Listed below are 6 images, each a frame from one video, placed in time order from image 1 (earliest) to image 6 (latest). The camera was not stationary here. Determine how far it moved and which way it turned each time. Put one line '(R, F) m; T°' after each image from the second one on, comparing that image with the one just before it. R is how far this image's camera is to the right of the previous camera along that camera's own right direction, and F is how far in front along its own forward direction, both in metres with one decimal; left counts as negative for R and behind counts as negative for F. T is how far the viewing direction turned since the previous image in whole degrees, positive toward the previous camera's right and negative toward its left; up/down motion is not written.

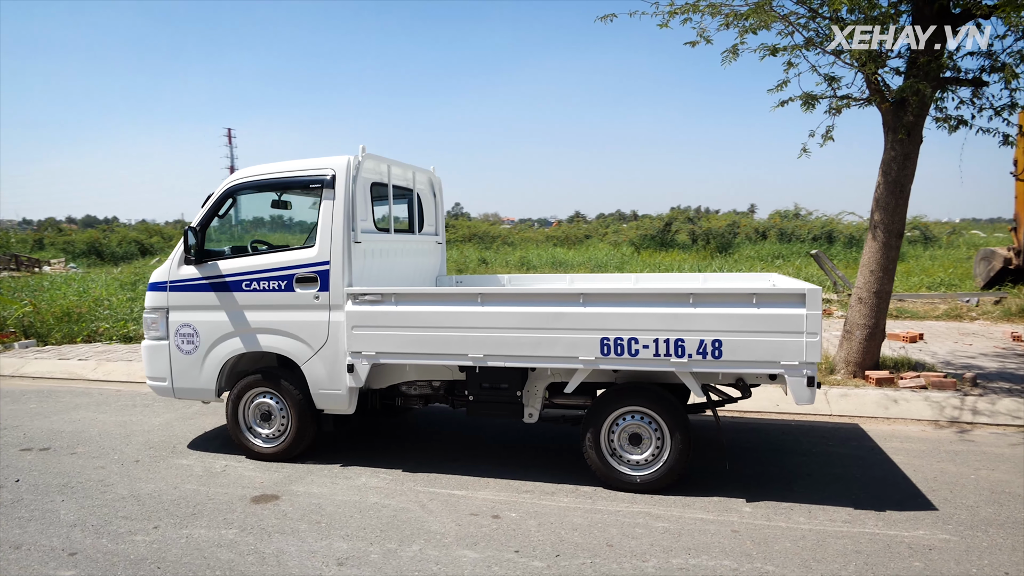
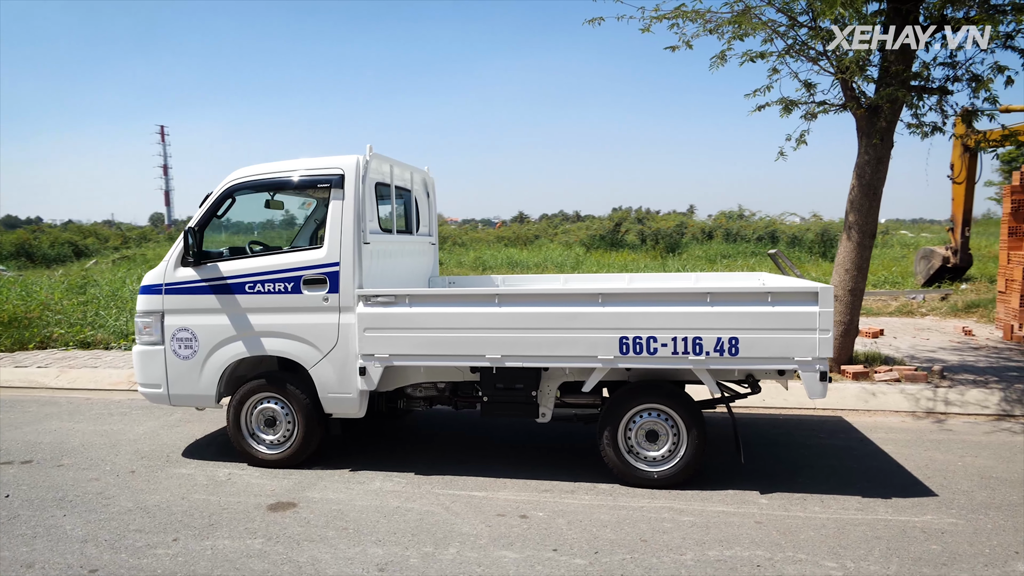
(-0.5, 0.0) m; +5°
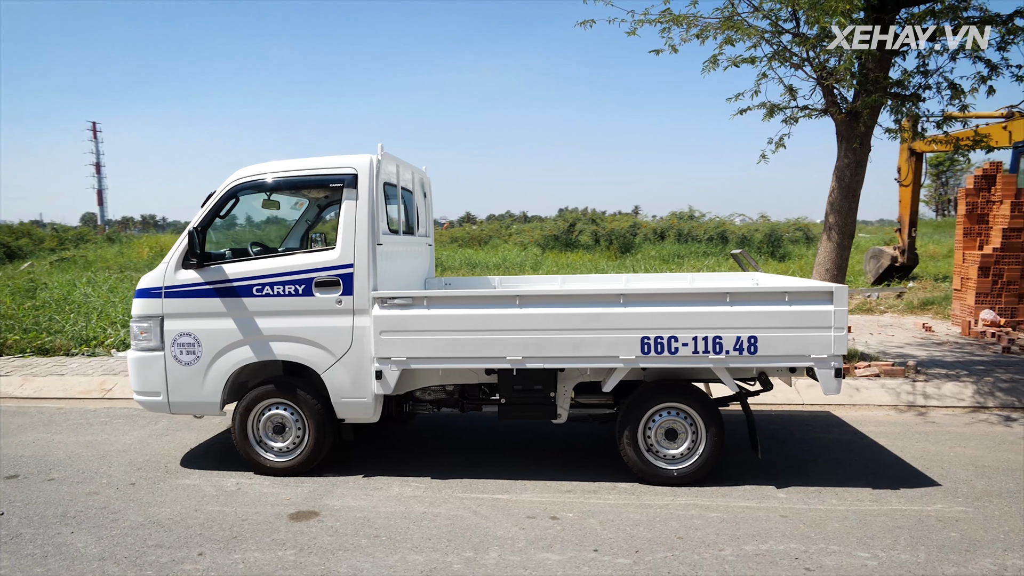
(-0.5, 0.0) m; +5°
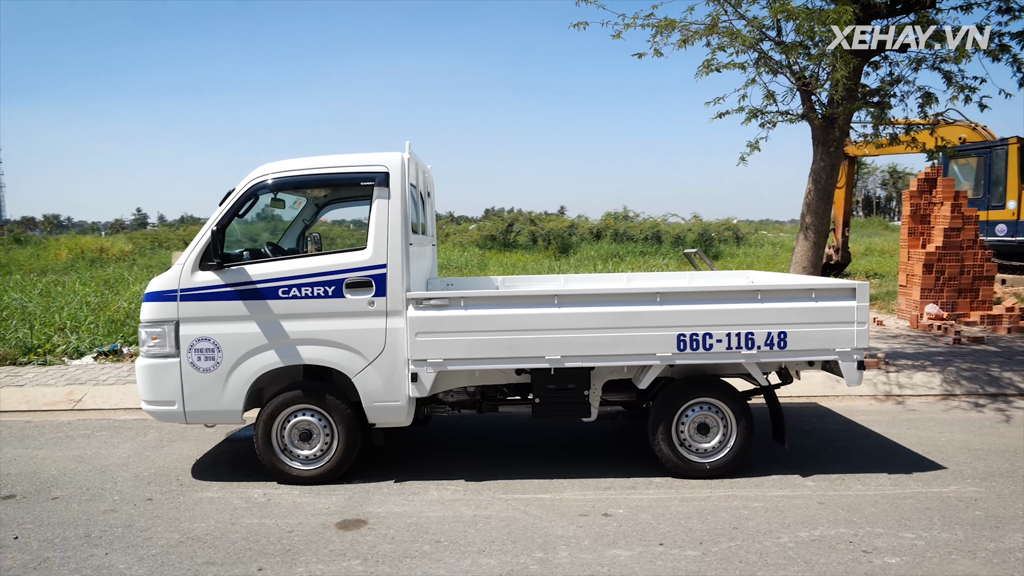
(-0.8, +0.1) m; +6°
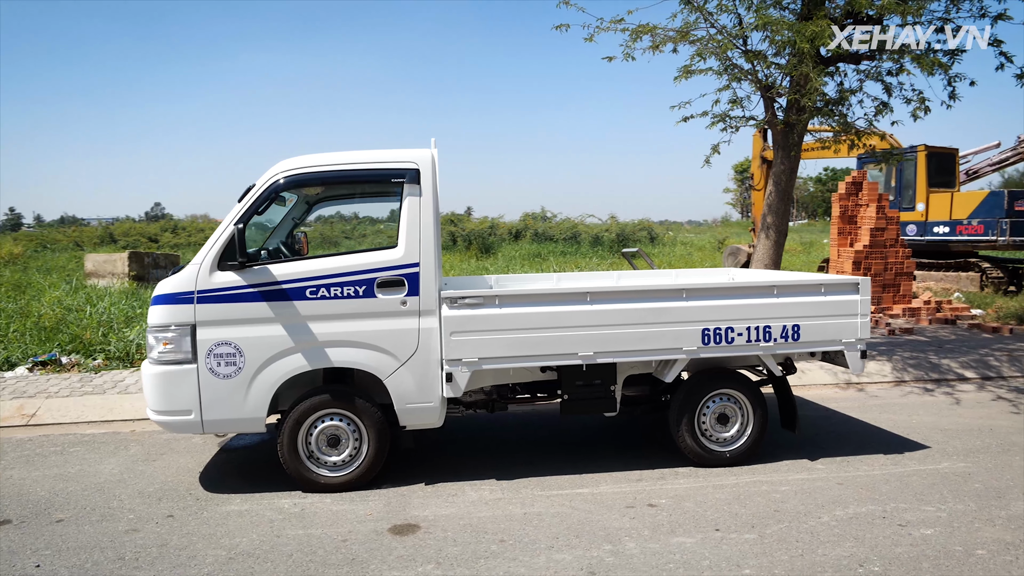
(-1.0, +0.1) m; +8°
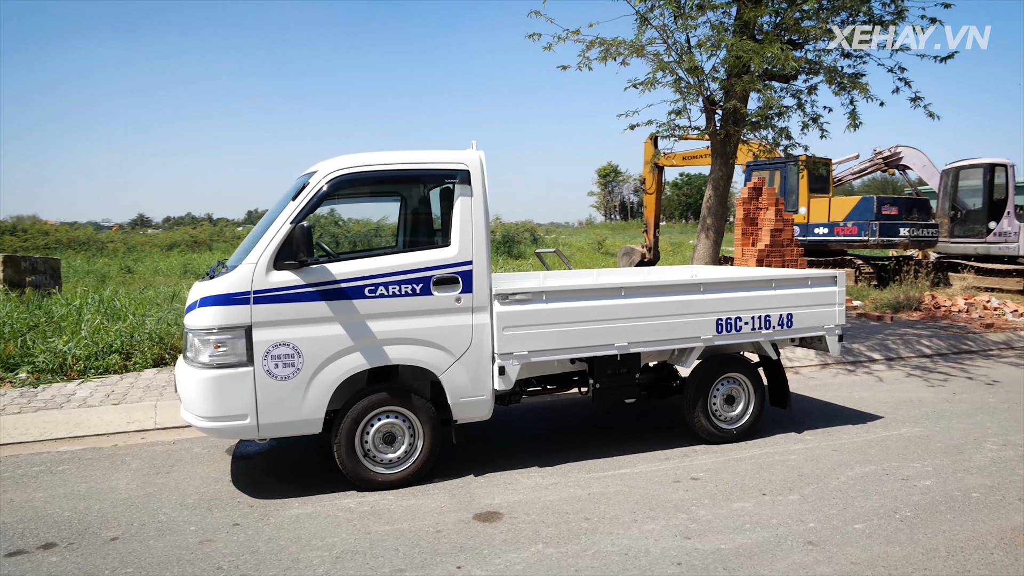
(-1.4, -0.1) m; +11°
